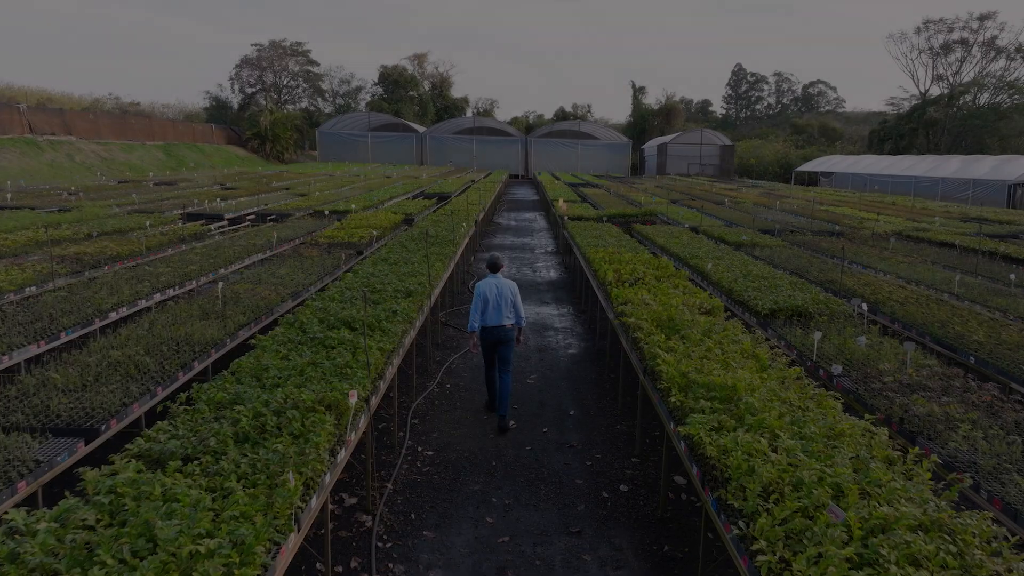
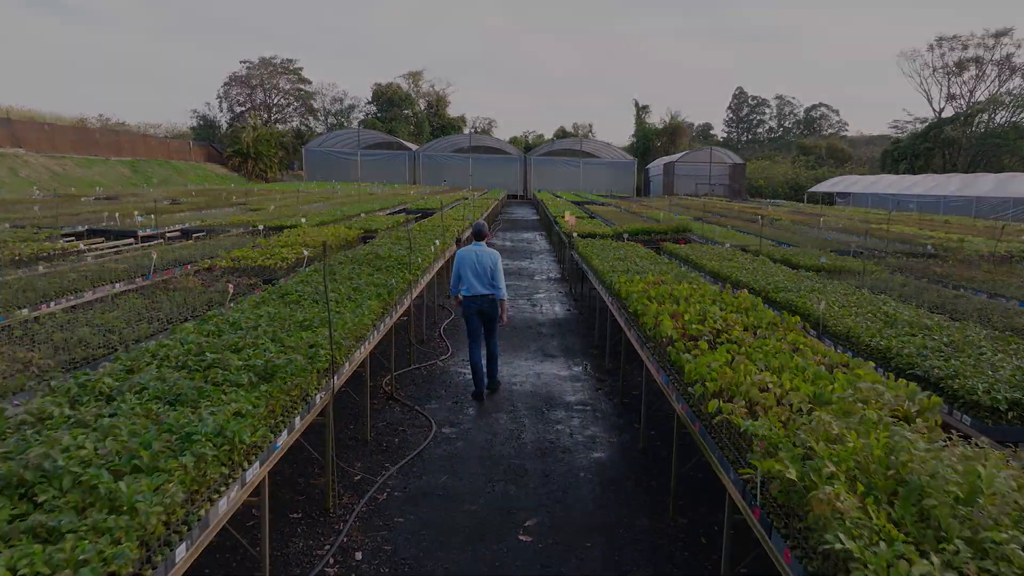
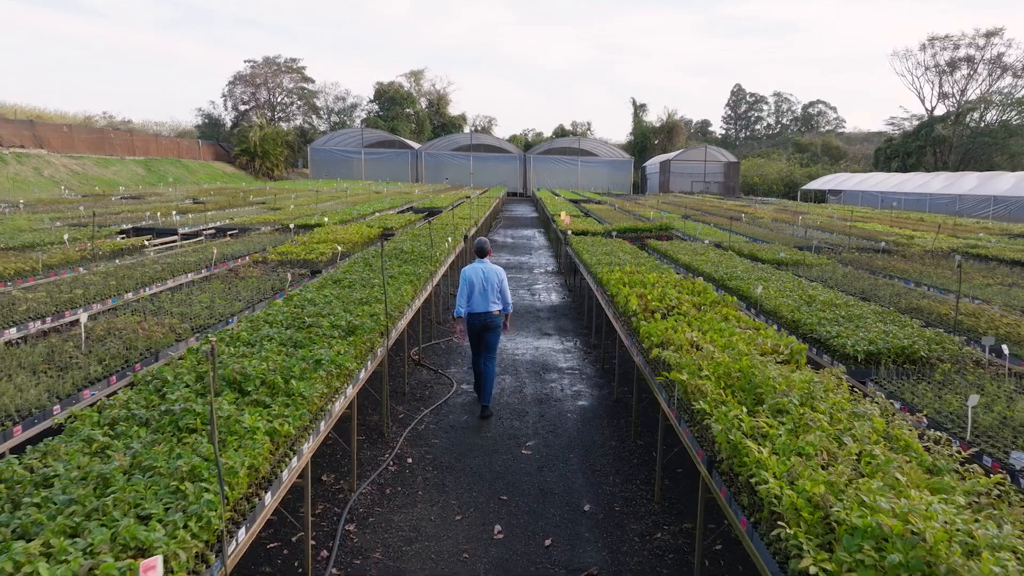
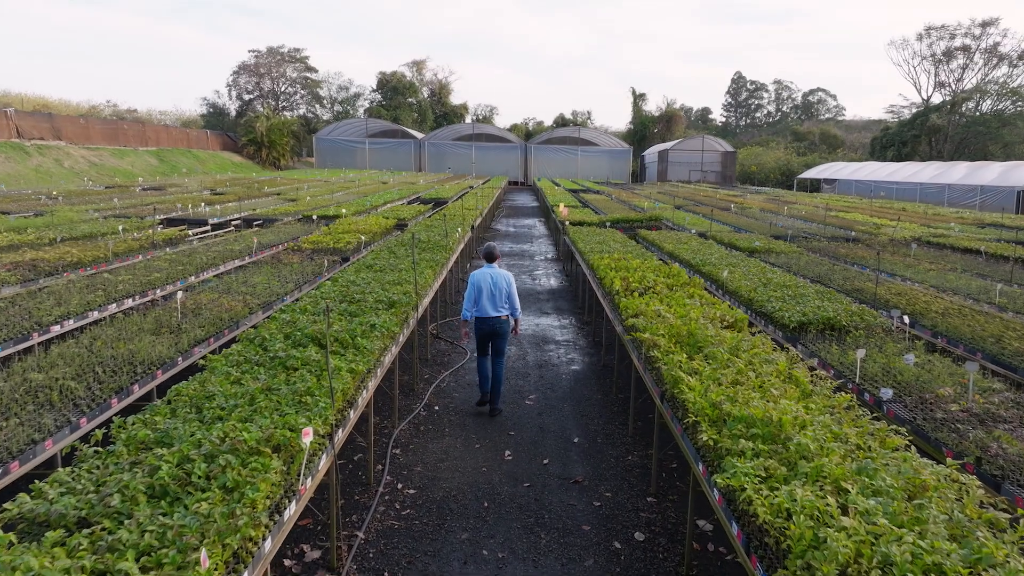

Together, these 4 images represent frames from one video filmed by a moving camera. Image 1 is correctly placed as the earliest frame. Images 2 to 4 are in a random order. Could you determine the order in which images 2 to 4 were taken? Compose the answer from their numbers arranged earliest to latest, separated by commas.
4, 3, 2
